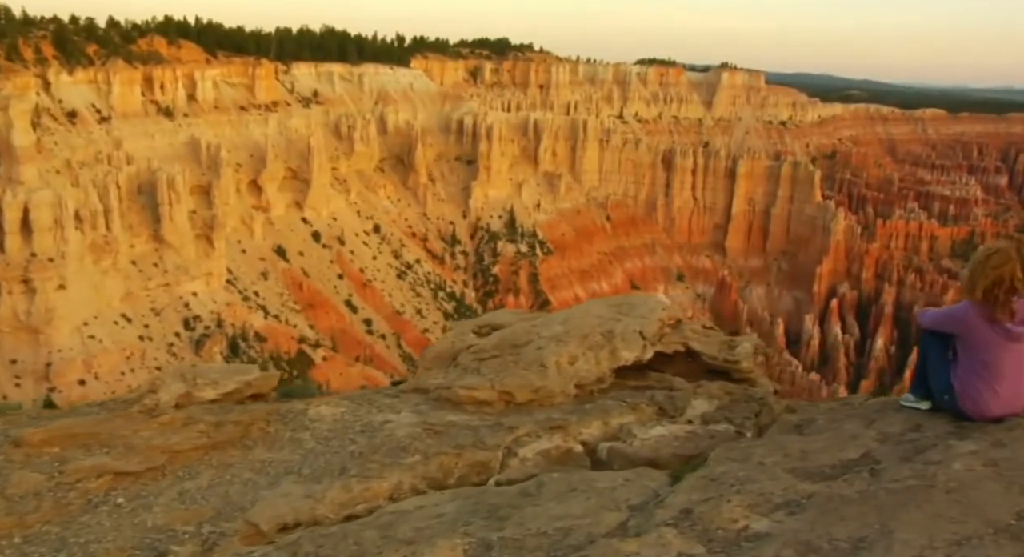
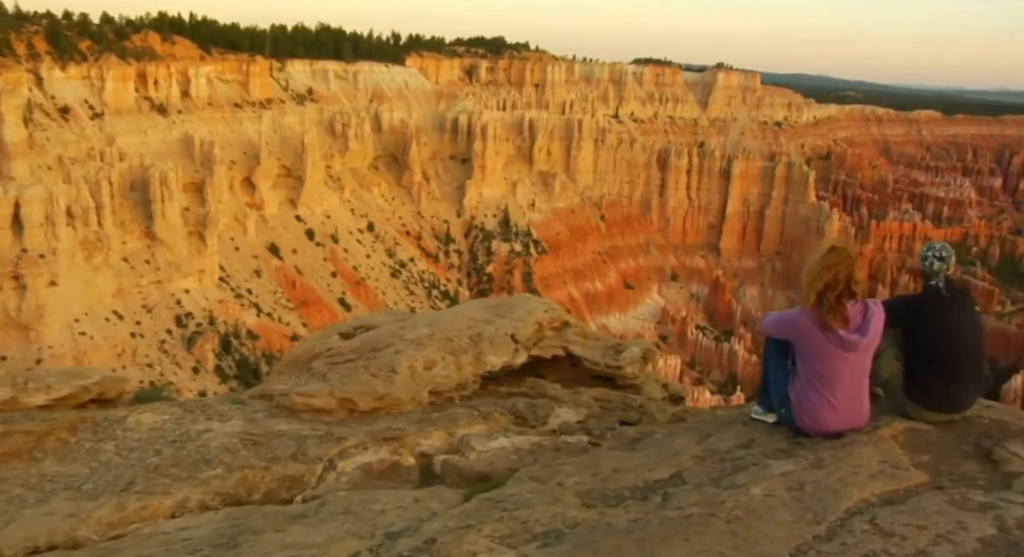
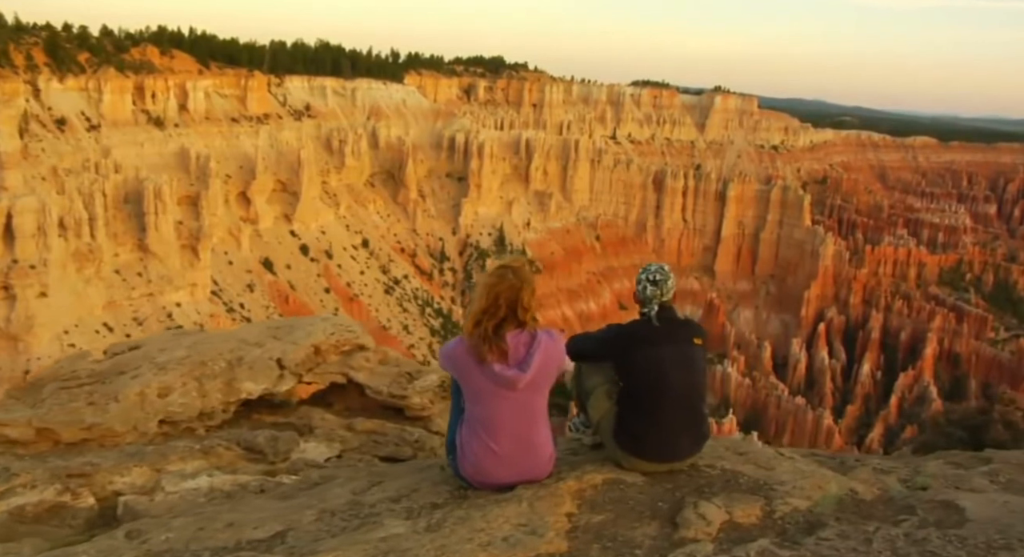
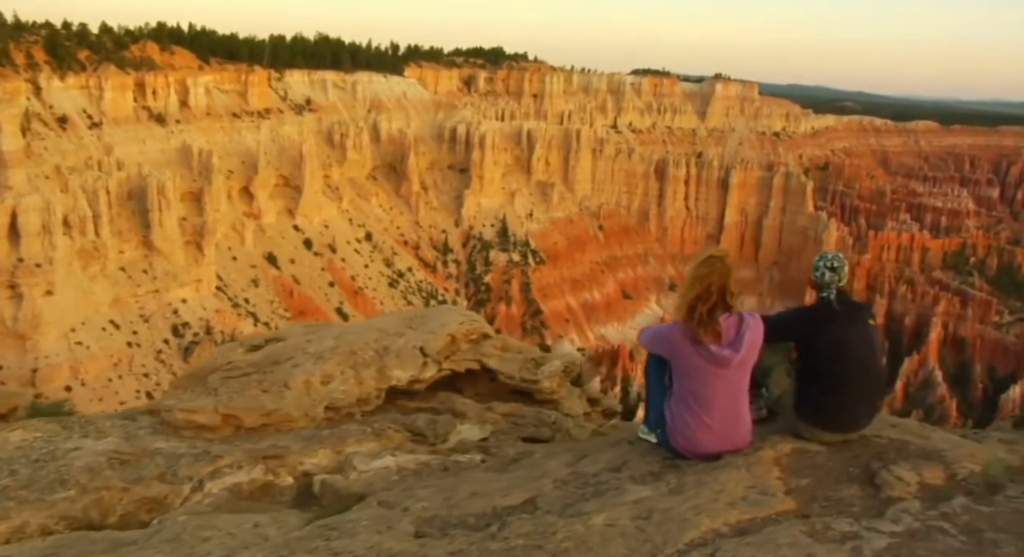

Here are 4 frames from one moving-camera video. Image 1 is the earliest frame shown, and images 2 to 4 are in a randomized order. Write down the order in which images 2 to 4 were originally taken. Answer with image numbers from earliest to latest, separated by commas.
2, 4, 3
